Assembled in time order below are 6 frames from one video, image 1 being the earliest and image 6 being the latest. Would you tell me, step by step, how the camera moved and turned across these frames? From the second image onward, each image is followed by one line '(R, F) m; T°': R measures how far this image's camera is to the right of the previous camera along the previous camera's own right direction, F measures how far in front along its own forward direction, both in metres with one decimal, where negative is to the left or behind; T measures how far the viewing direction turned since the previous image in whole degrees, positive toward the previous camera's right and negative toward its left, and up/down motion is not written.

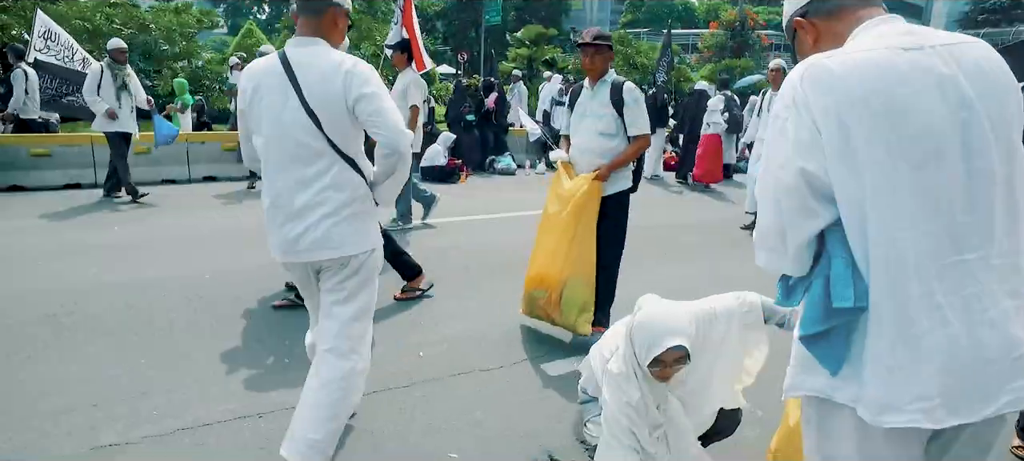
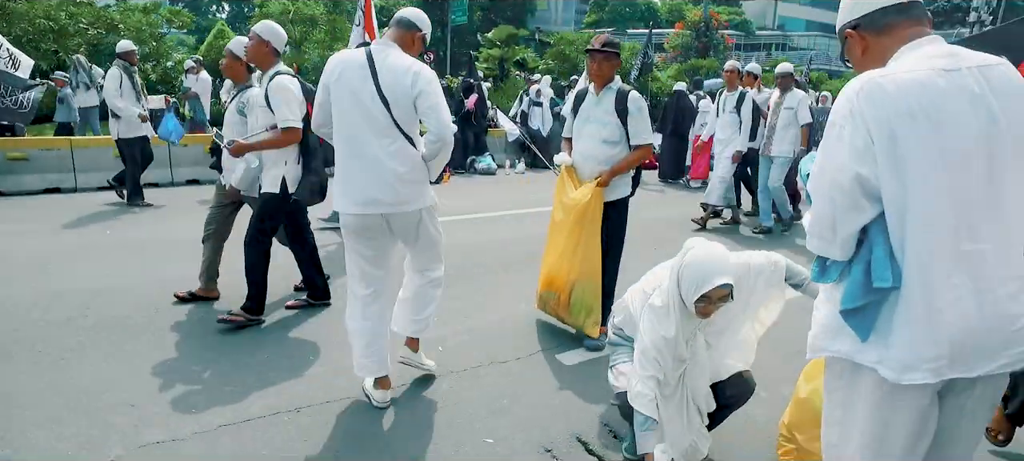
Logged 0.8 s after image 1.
(-0.3, -0.2) m; +3°
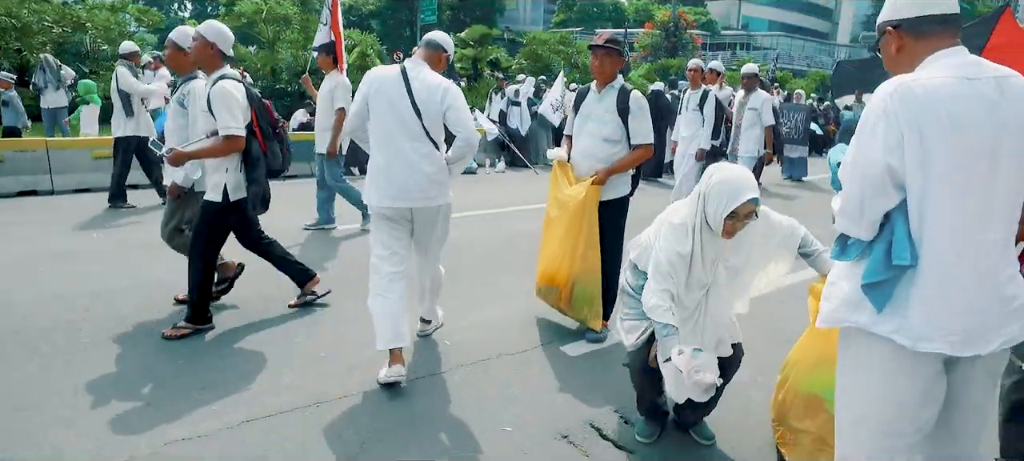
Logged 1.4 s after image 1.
(-0.2, -0.1) m; +3°
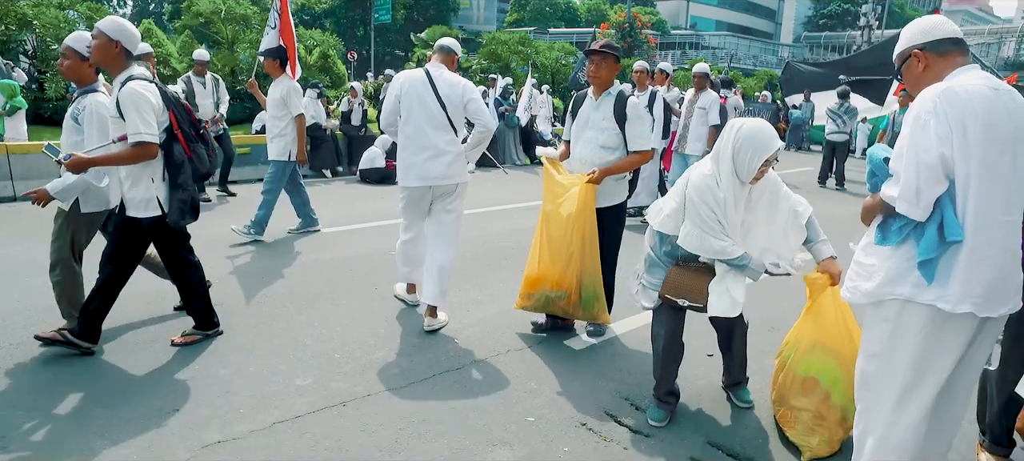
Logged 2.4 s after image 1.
(-0.3, -0.1) m; +4°
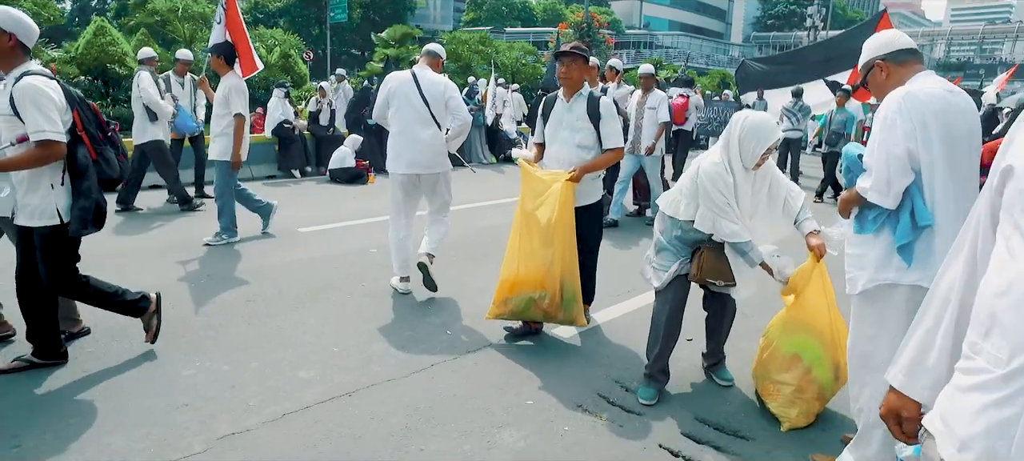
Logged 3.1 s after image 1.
(-0.2, -0.2) m; +4°
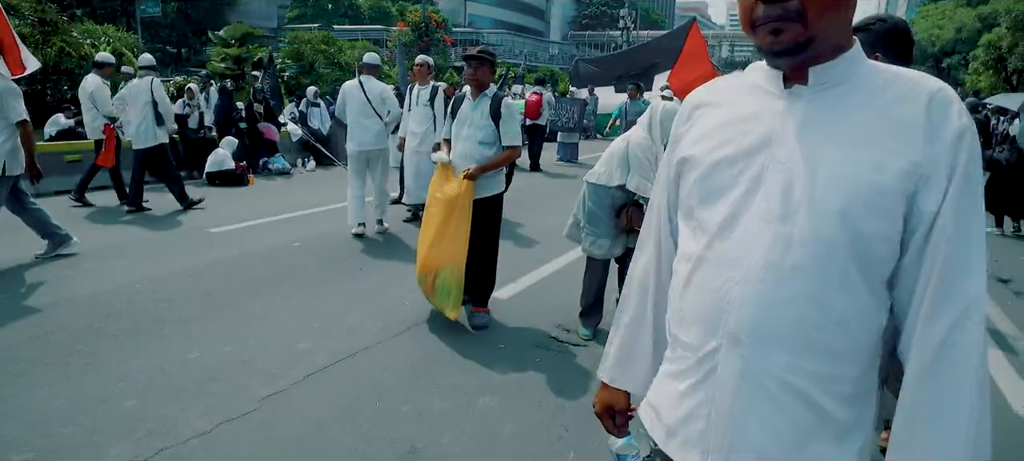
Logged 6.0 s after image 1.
(-0.9, -0.8) m; +15°
